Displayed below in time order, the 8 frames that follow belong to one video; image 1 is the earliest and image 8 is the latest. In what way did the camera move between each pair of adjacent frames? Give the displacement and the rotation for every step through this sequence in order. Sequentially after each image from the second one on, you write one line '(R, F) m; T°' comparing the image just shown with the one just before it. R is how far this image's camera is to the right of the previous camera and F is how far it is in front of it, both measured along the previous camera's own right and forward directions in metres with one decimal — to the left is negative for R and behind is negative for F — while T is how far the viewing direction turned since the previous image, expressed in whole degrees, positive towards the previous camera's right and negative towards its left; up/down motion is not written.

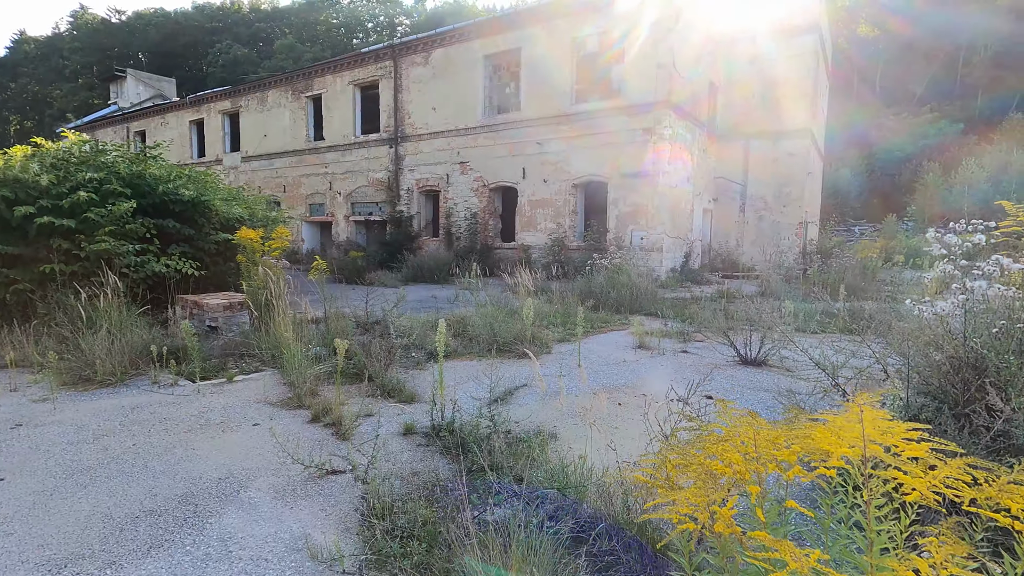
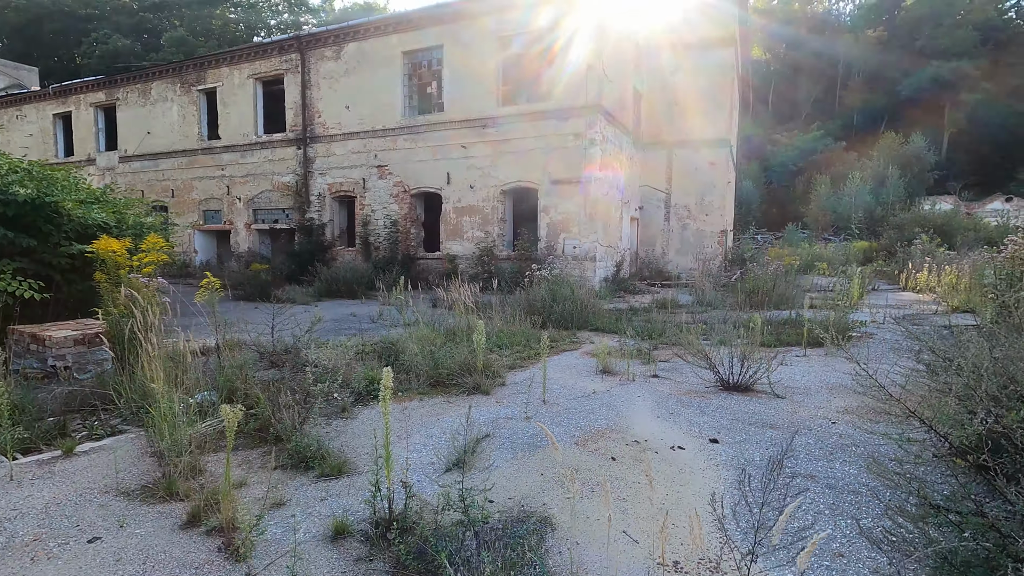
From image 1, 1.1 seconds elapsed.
(-0.3, +1.0) m; +9°
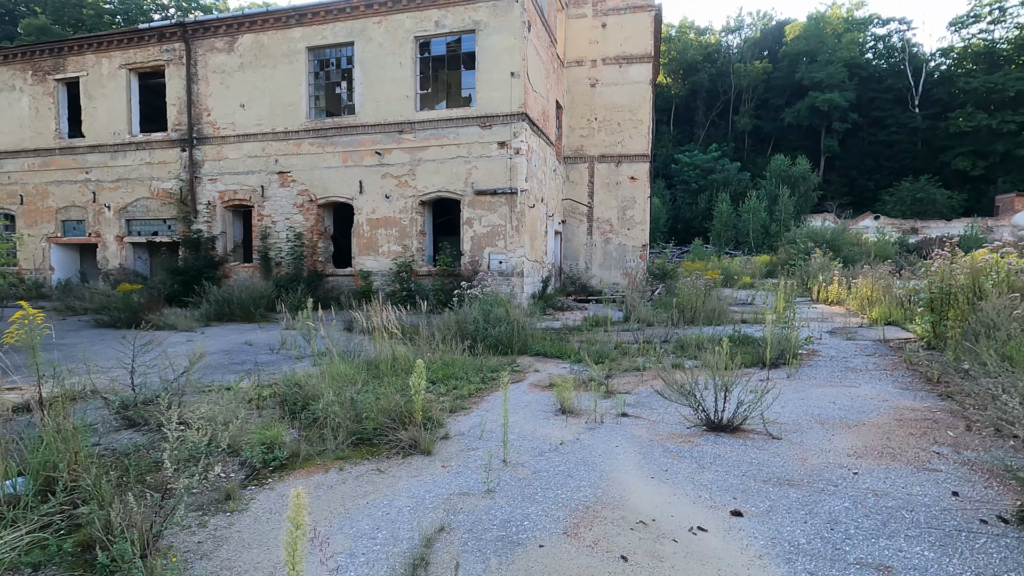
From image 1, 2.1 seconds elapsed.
(-0.2, +1.0) m; +9°
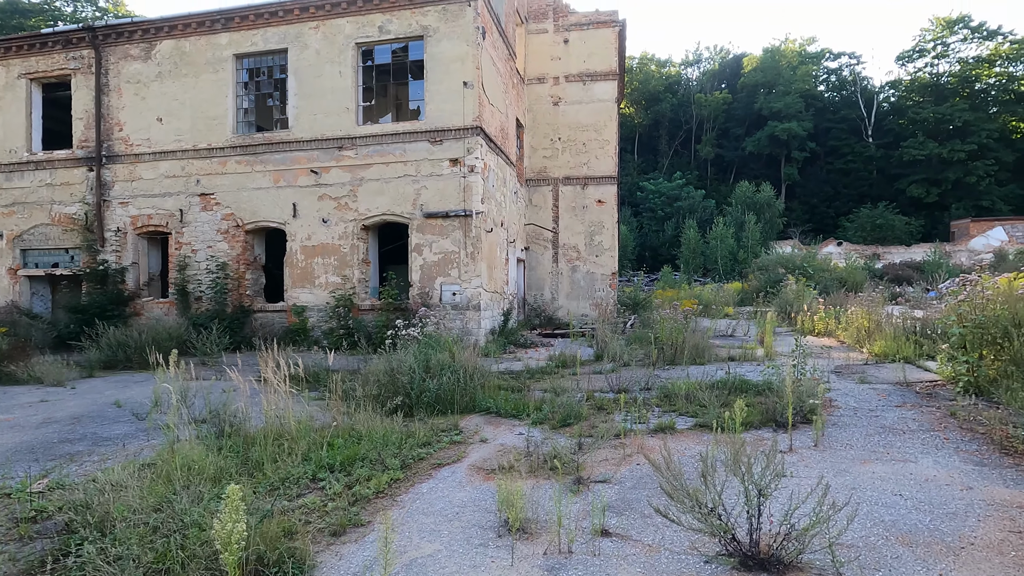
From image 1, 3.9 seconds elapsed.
(+0.3, +1.5) m; +3°
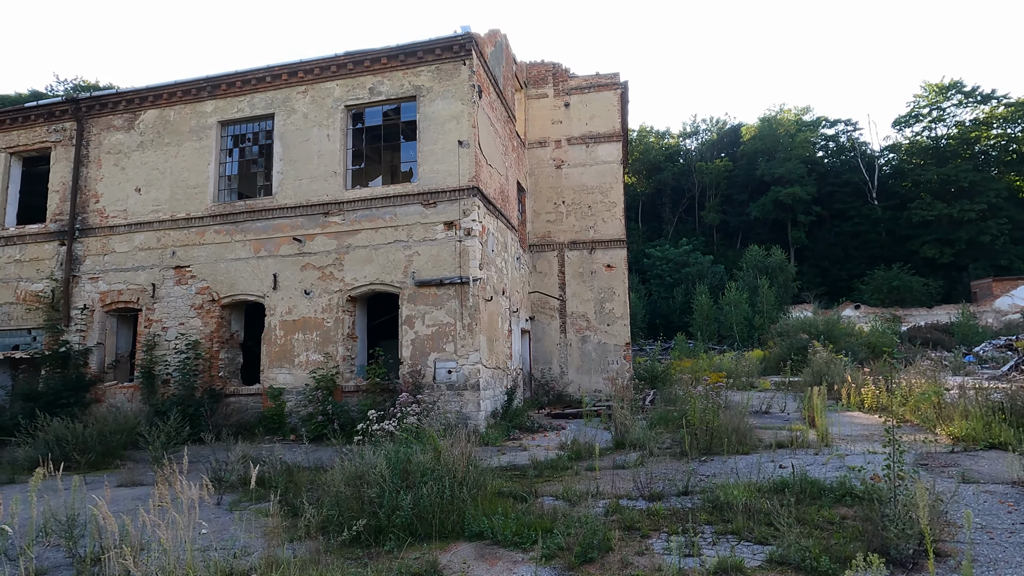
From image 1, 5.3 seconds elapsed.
(+0.1, +1.3) m; -1°
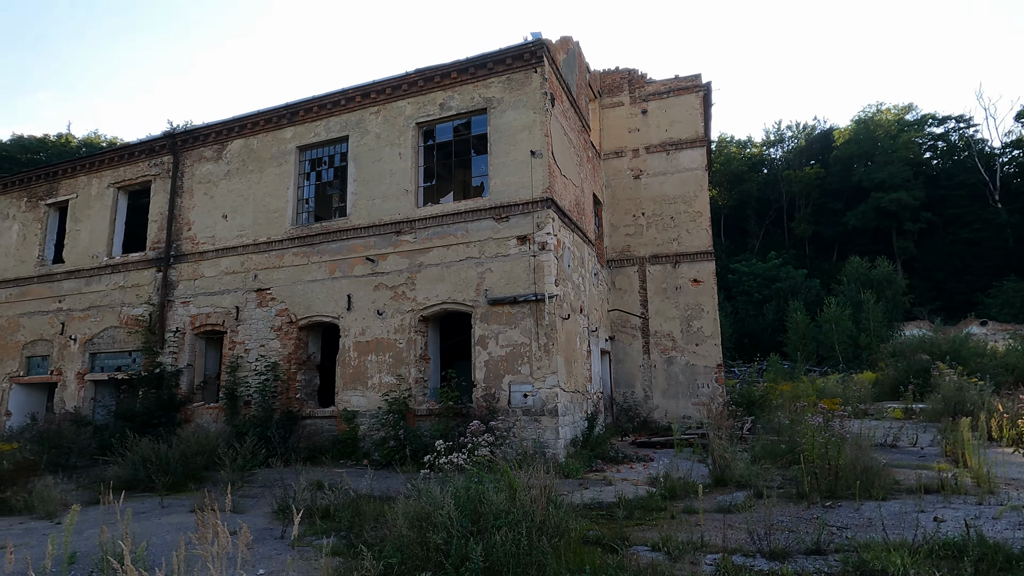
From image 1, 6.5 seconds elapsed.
(-0.1, +0.7) m; -8°
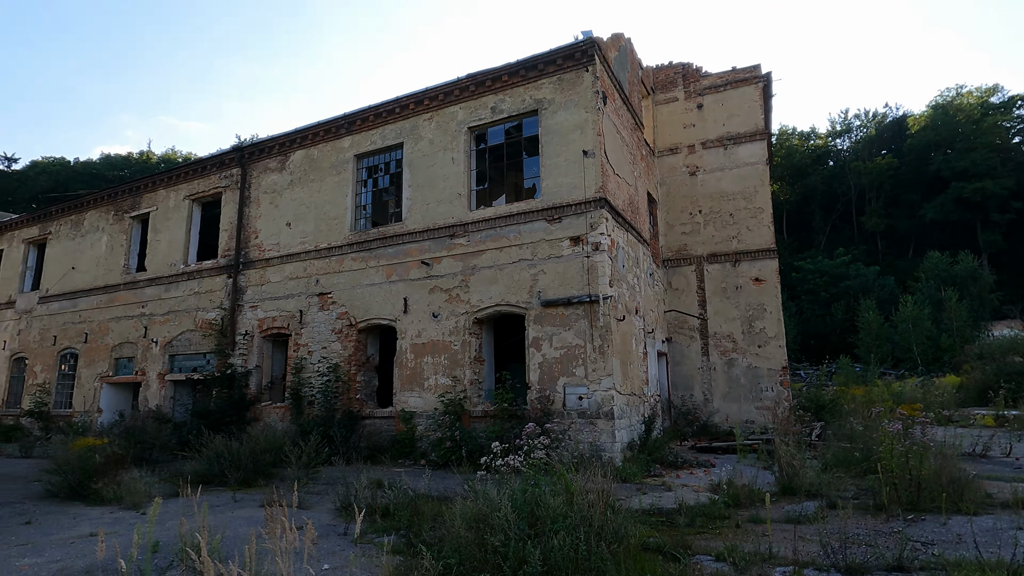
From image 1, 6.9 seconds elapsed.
(0.0, 0.0) m; -6°
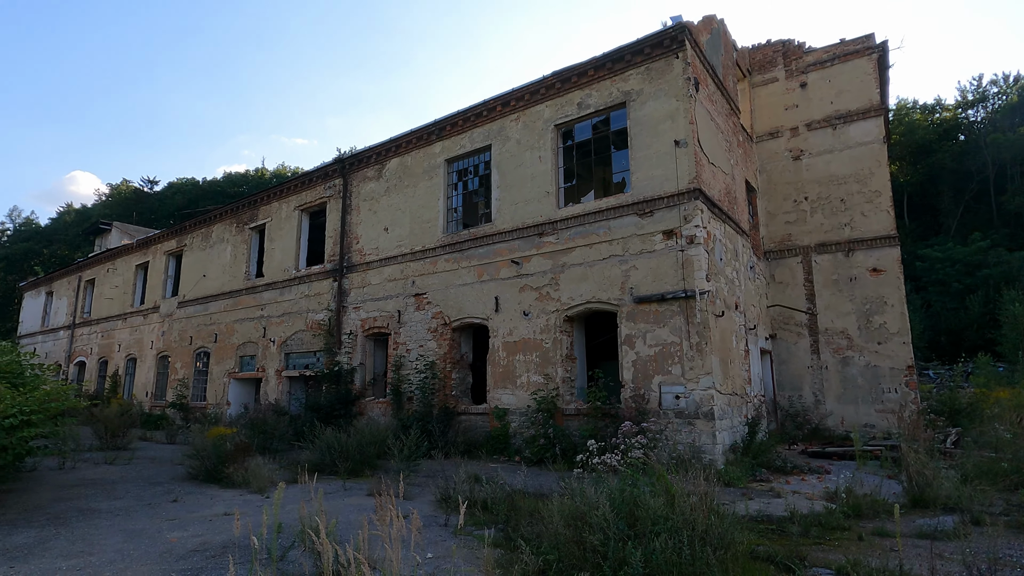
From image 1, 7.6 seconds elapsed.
(0.0, 0.0) m; -9°
